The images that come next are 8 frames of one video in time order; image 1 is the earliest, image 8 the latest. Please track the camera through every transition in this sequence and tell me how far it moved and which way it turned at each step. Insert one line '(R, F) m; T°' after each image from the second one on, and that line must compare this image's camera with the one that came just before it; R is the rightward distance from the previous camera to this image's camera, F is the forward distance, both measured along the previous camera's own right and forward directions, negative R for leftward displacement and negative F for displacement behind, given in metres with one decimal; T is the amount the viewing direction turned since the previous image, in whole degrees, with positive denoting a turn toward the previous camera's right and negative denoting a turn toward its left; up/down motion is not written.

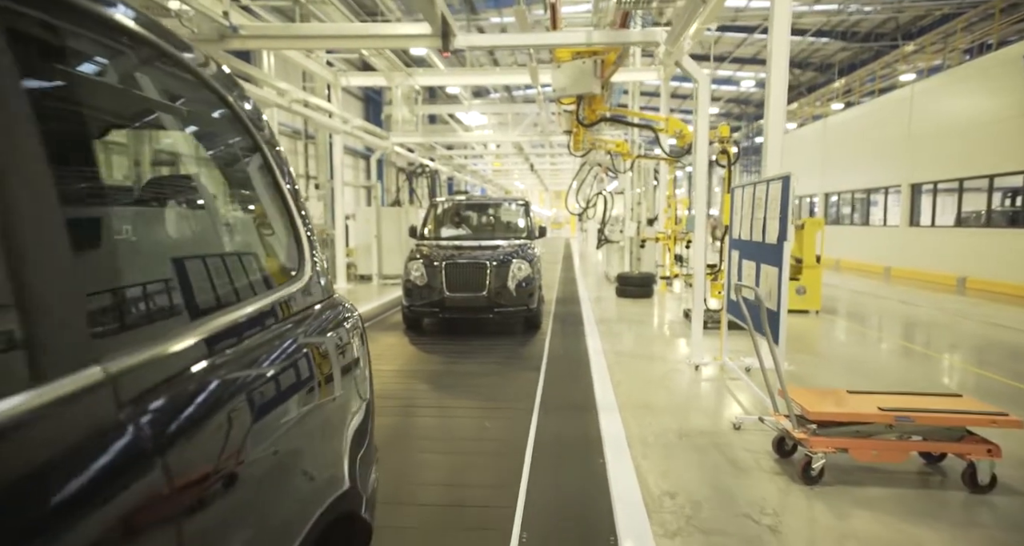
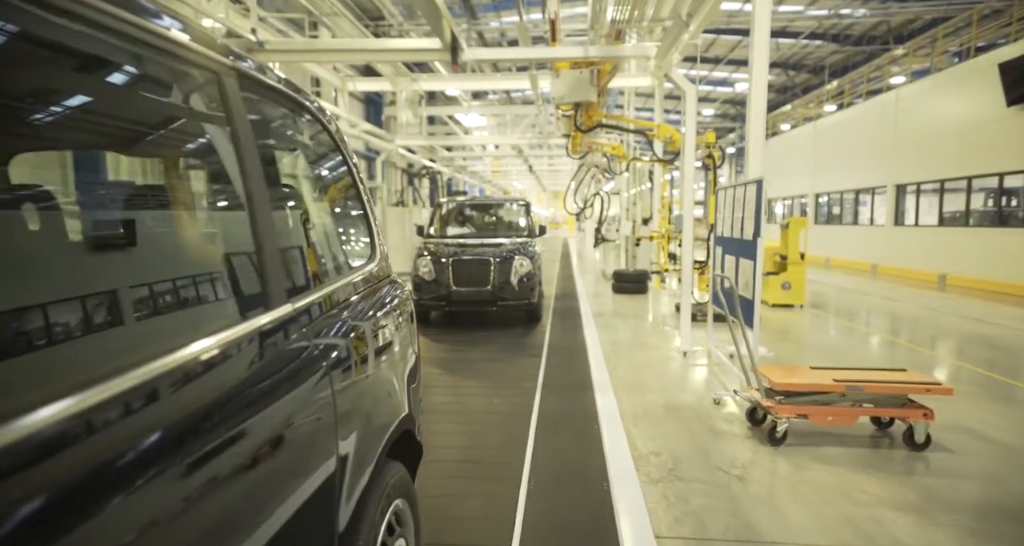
(-0.1, -0.5) m; 0°
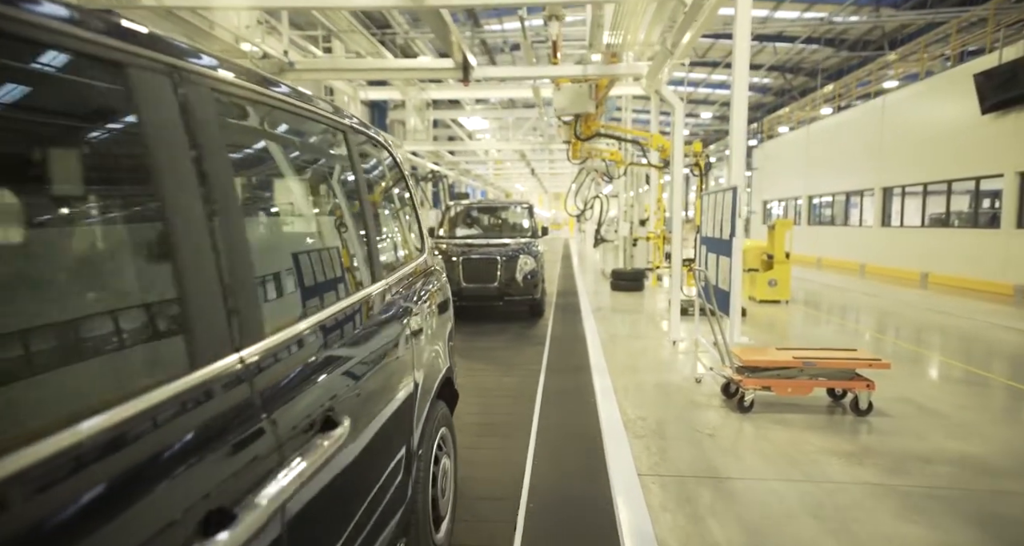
(-0.1, -0.7) m; 0°
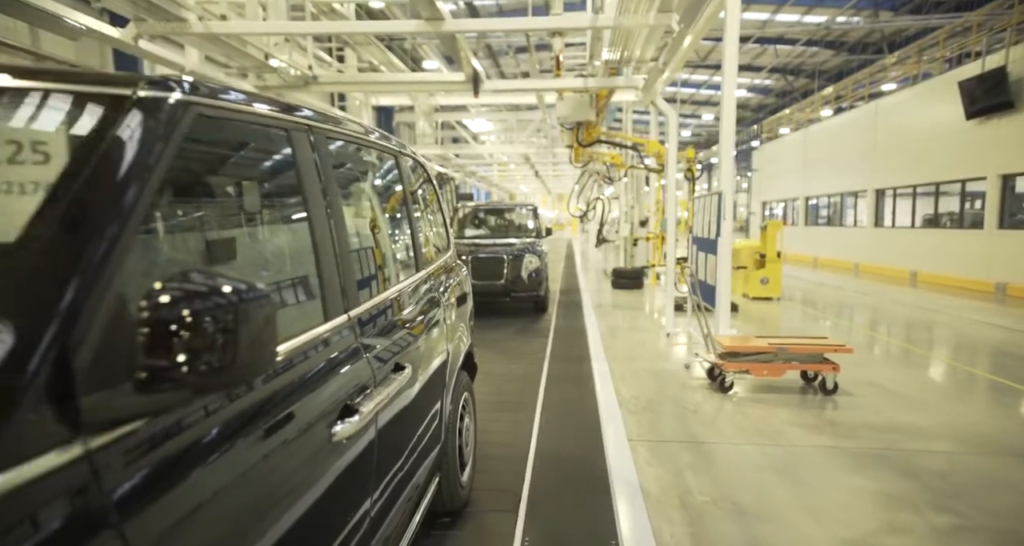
(0.0, -0.6) m; 0°
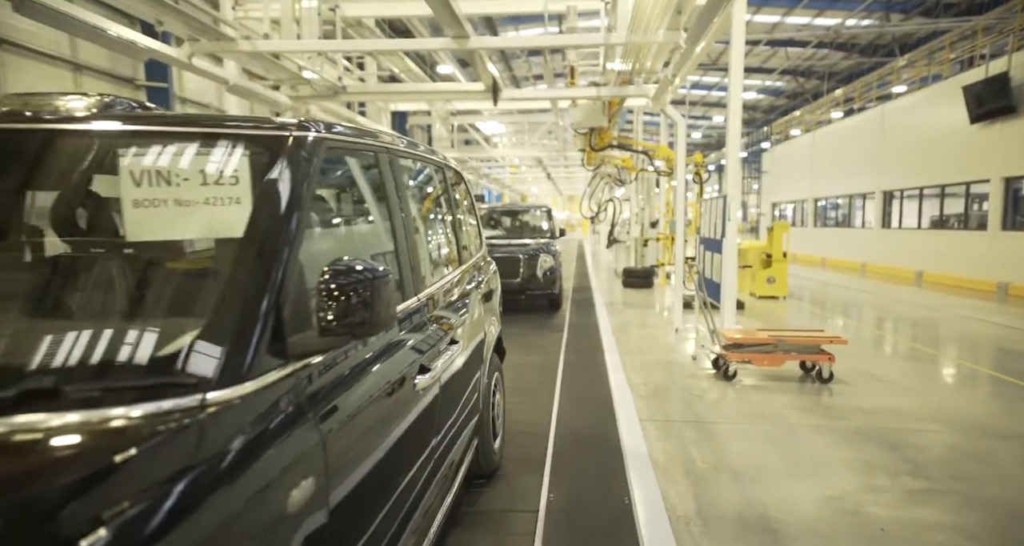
(-0.1, -0.4) m; -1°
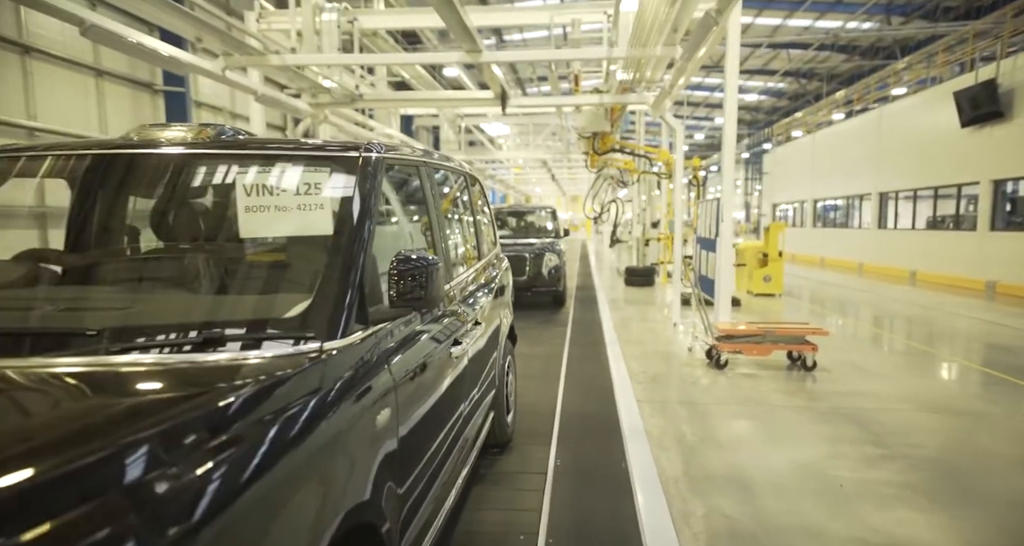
(-0.1, -0.4) m; 0°
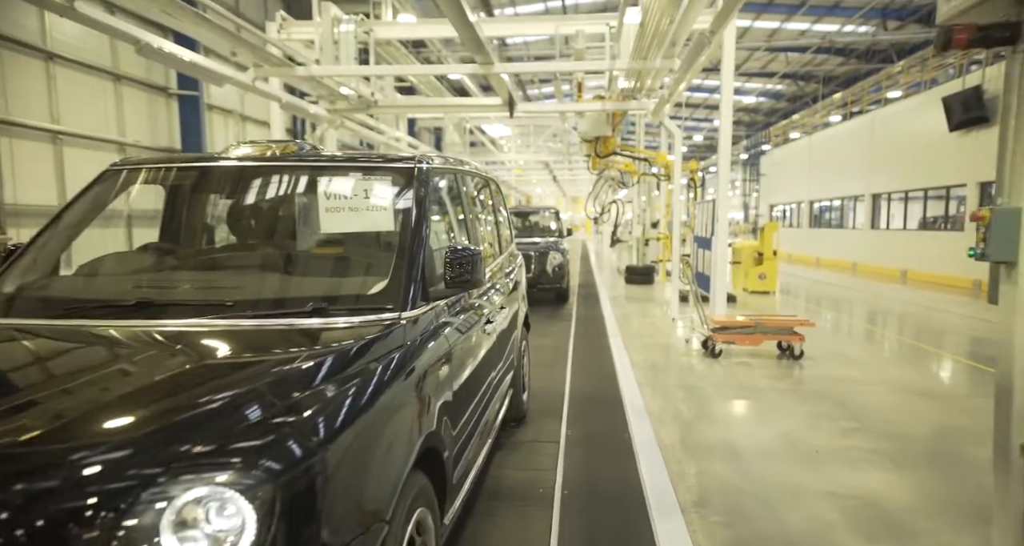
(-0.1, -0.5) m; 0°
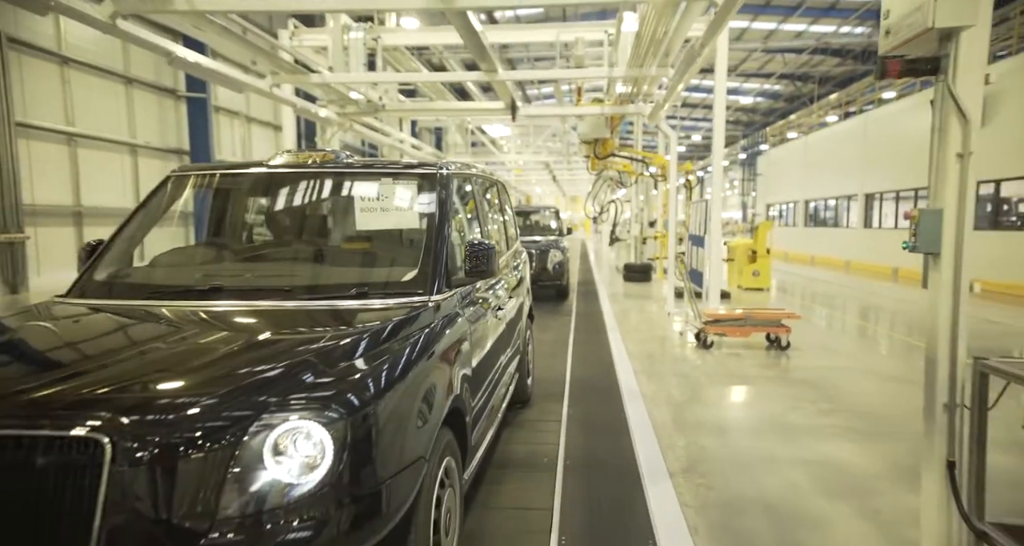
(-0.1, -0.4) m; 0°
